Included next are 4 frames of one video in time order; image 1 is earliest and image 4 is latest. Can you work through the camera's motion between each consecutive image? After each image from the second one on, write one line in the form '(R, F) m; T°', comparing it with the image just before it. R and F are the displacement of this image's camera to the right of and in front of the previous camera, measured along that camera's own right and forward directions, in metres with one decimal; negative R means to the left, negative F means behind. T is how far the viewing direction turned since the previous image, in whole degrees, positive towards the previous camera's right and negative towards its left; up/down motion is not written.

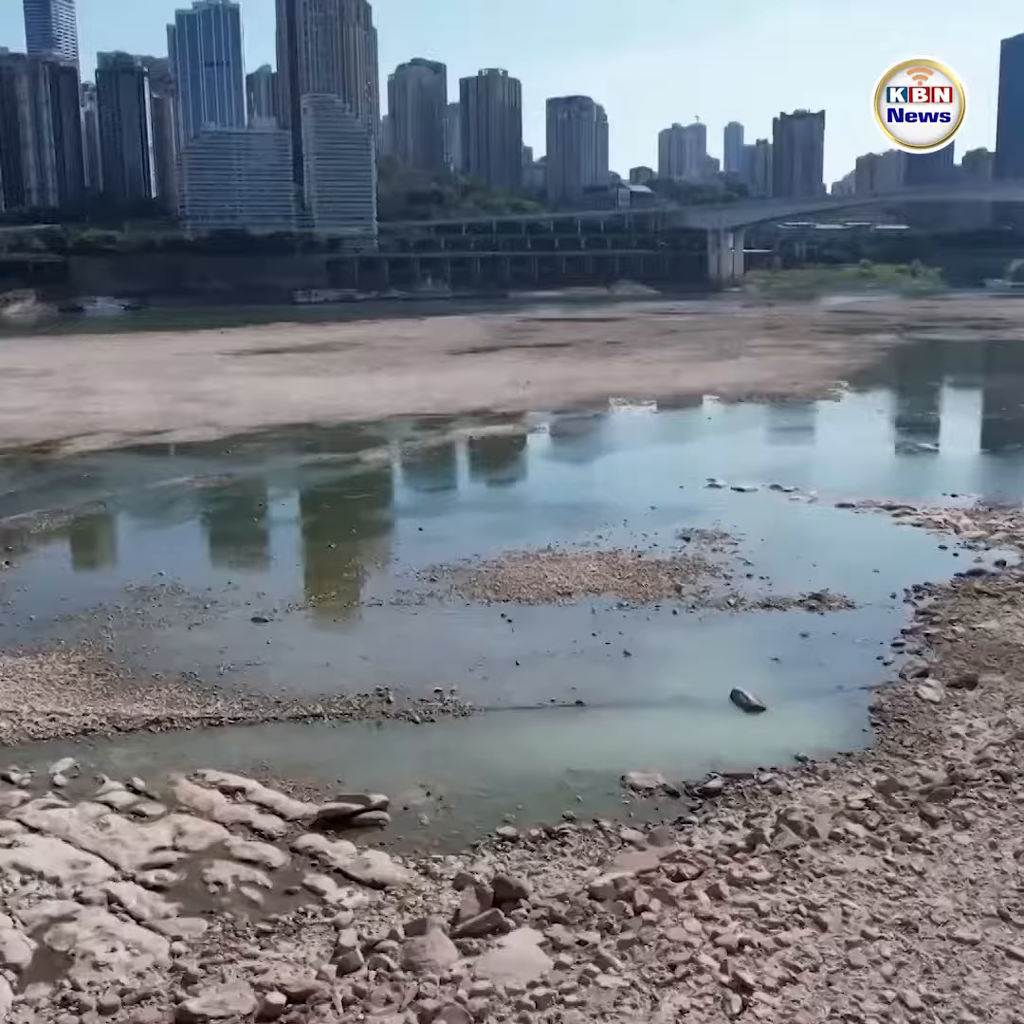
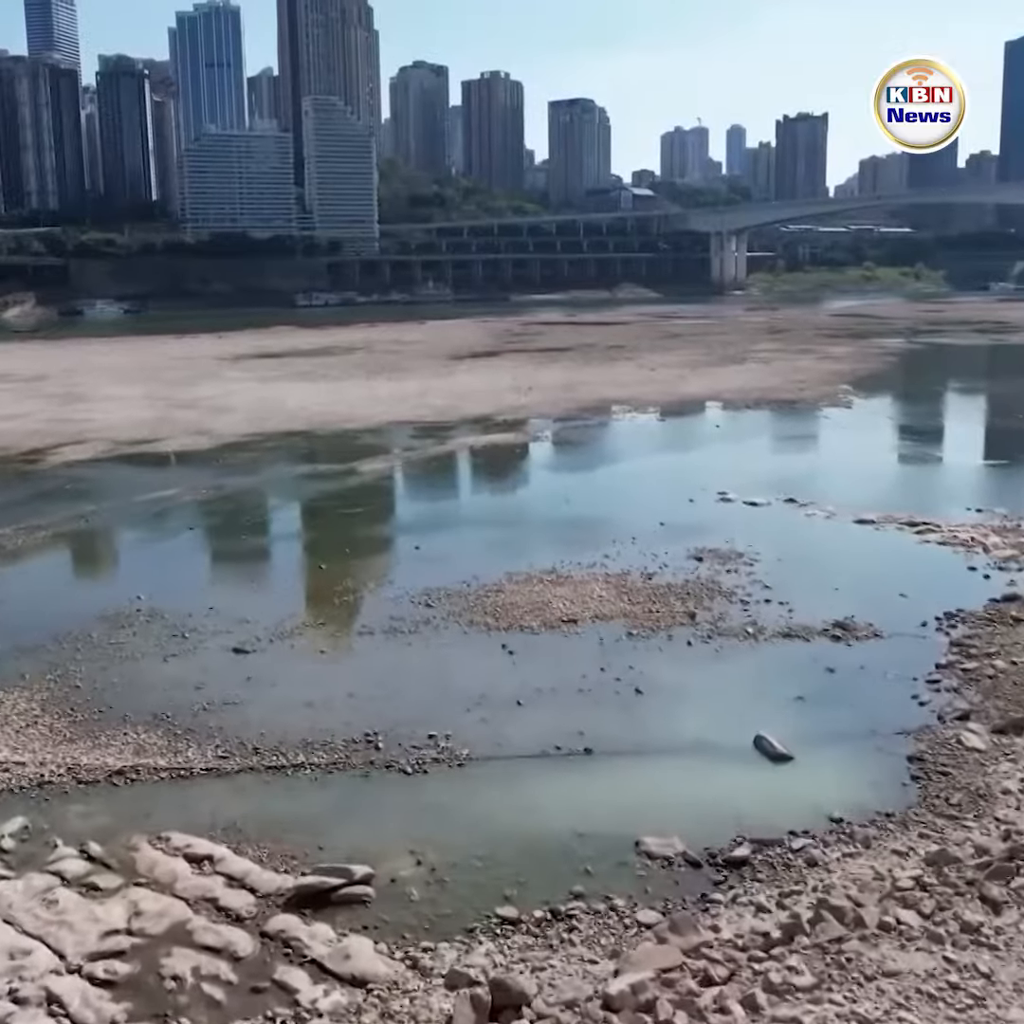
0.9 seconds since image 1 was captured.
(0.0, +0.6) m; 0°
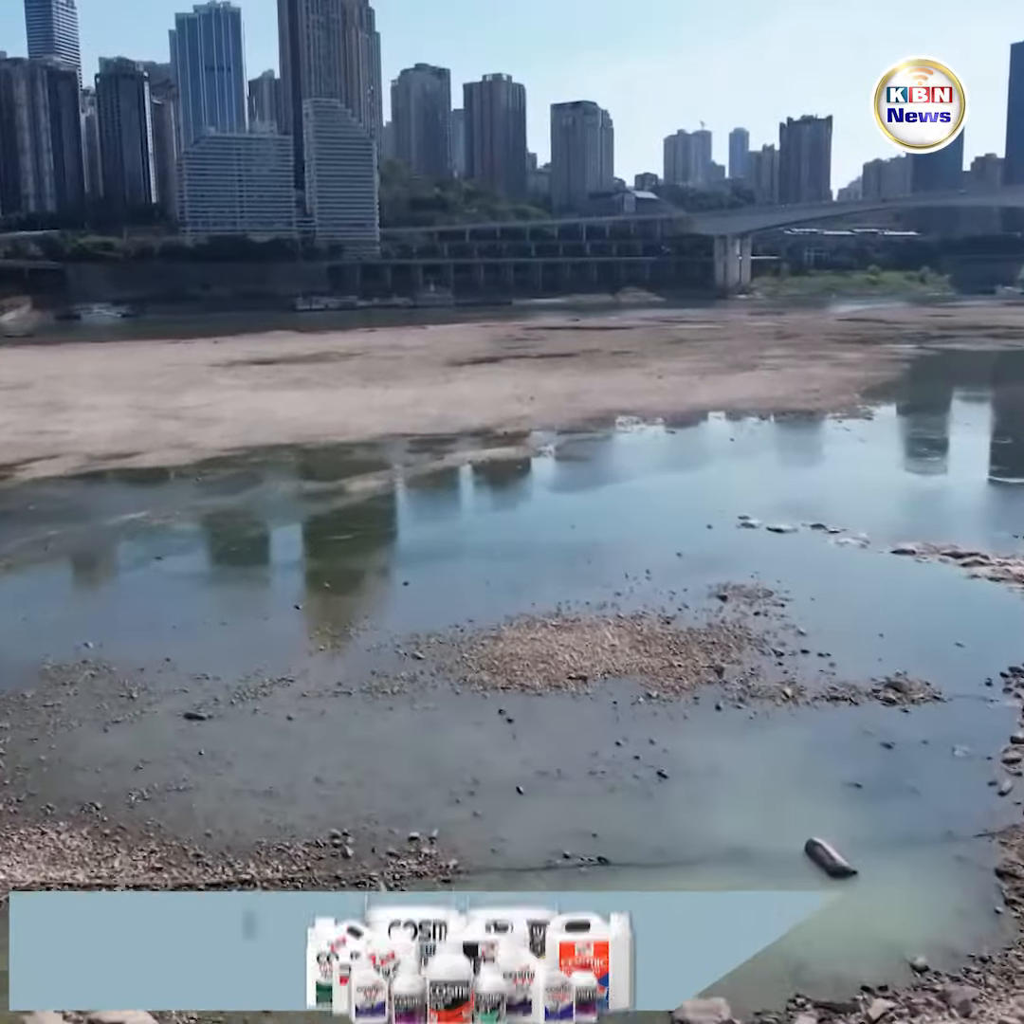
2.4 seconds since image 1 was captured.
(0.0, +1.1) m; 0°
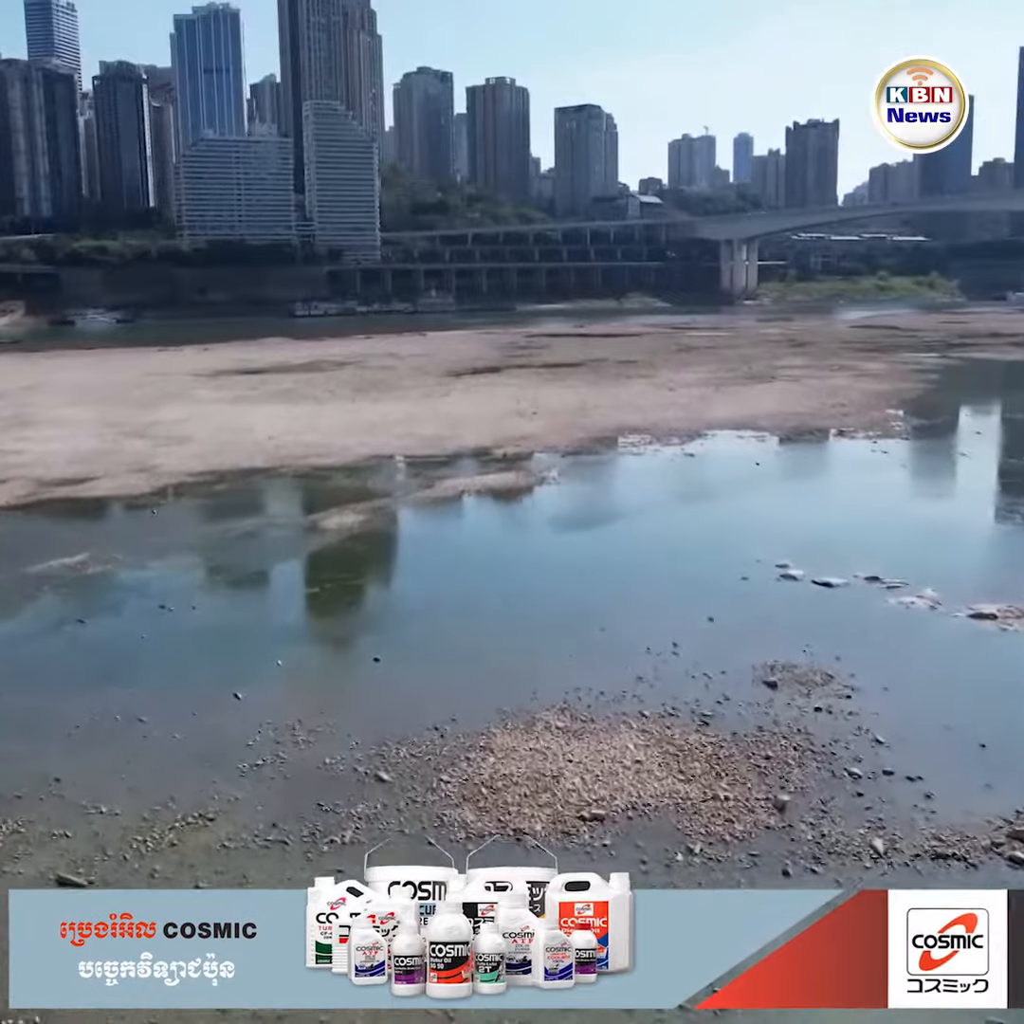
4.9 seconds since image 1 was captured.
(0.0, +1.8) m; 0°
